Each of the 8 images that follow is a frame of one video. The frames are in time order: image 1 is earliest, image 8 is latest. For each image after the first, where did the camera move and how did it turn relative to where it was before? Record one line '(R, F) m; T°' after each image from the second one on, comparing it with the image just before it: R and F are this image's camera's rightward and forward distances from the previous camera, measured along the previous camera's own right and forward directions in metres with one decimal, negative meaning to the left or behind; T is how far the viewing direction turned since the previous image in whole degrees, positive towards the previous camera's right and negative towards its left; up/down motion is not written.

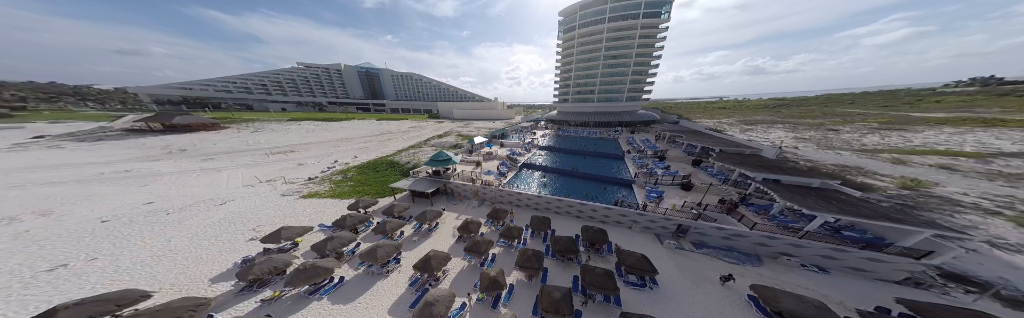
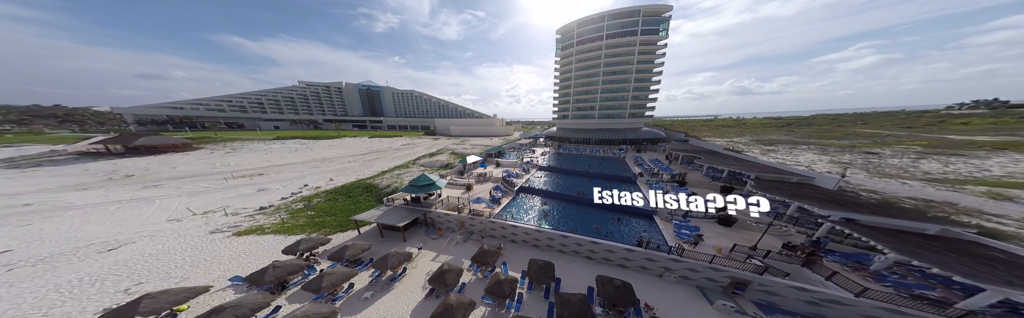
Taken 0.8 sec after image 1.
(+0.7, +3.2) m; 0°
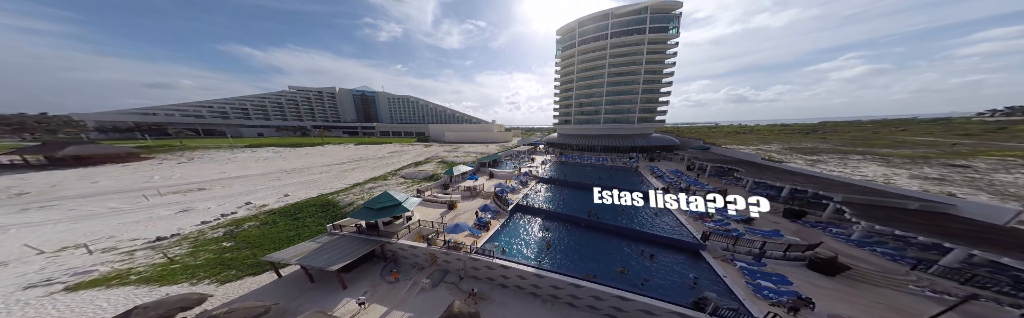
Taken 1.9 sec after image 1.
(+0.8, +4.5) m; 0°
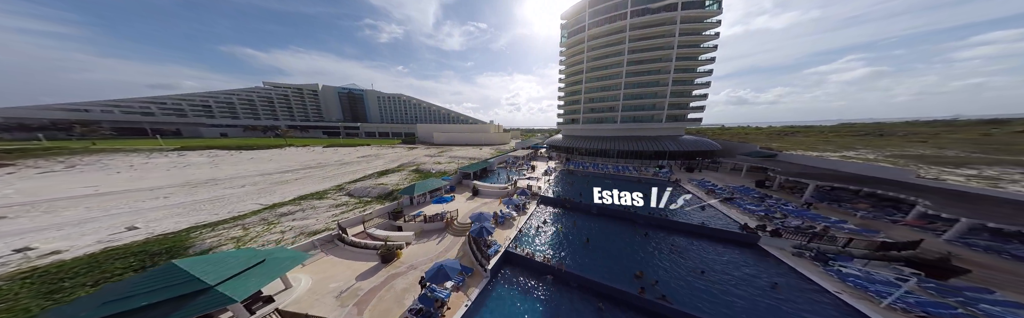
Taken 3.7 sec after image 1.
(+1.1, +8.4) m; 0°
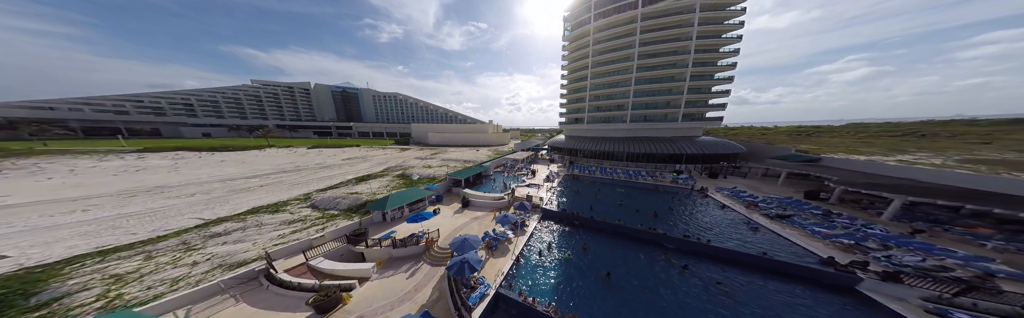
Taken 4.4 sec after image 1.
(+0.4, +3.3) m; 0°
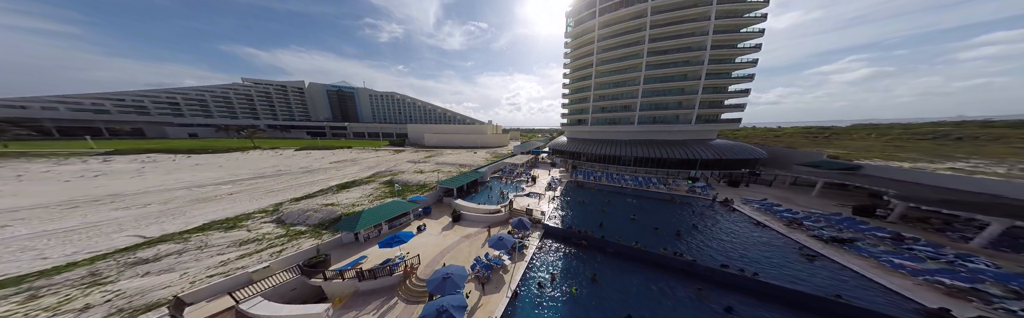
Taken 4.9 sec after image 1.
(+0.2, +2.3) m; 0°
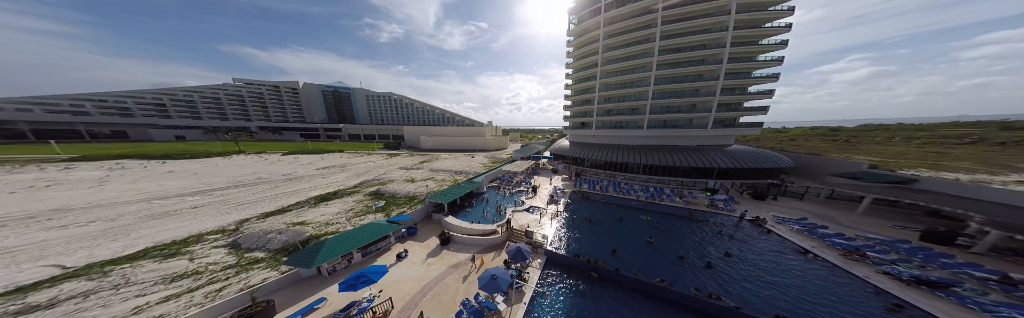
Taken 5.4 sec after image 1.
(+0.2, +2.2) m; 0°
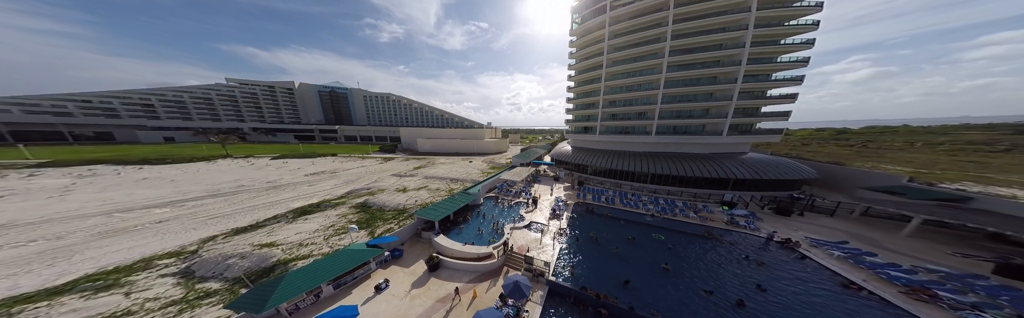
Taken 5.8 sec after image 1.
(+0.2, +1.8) m; 0°
